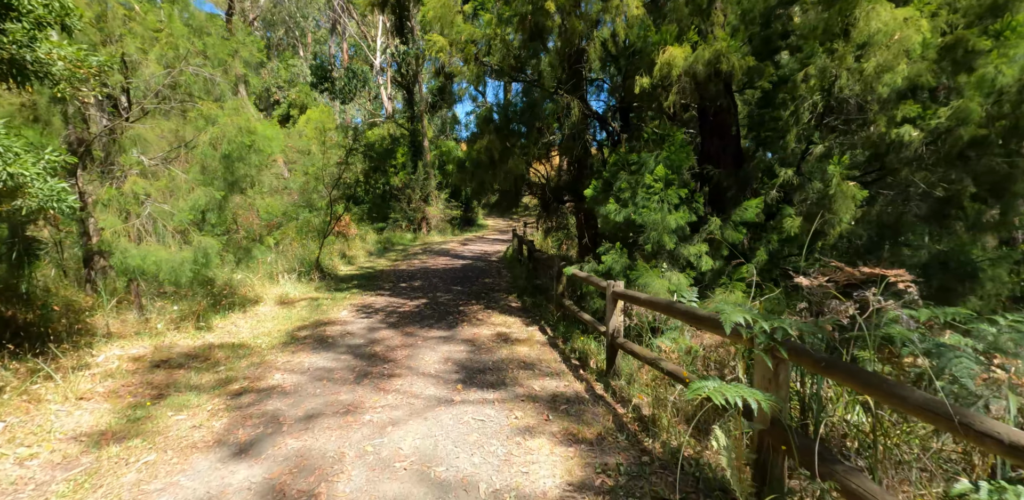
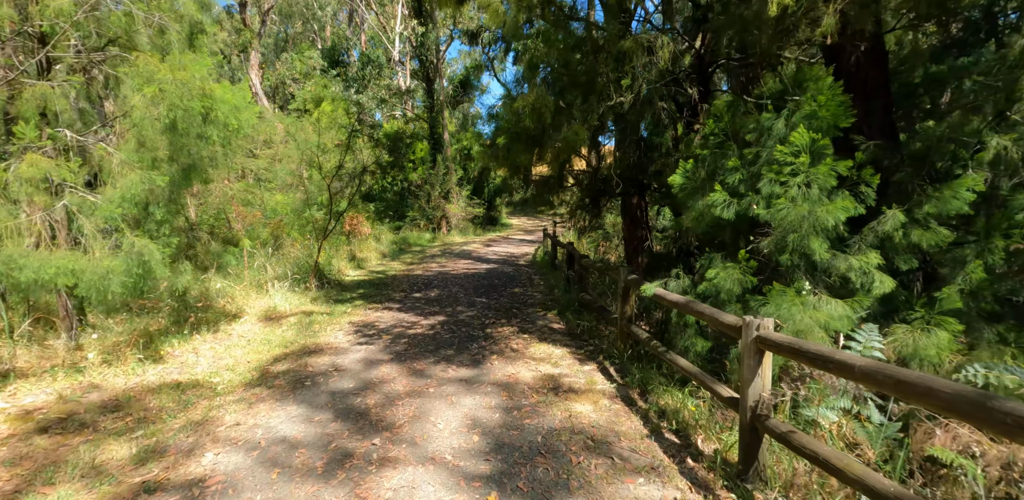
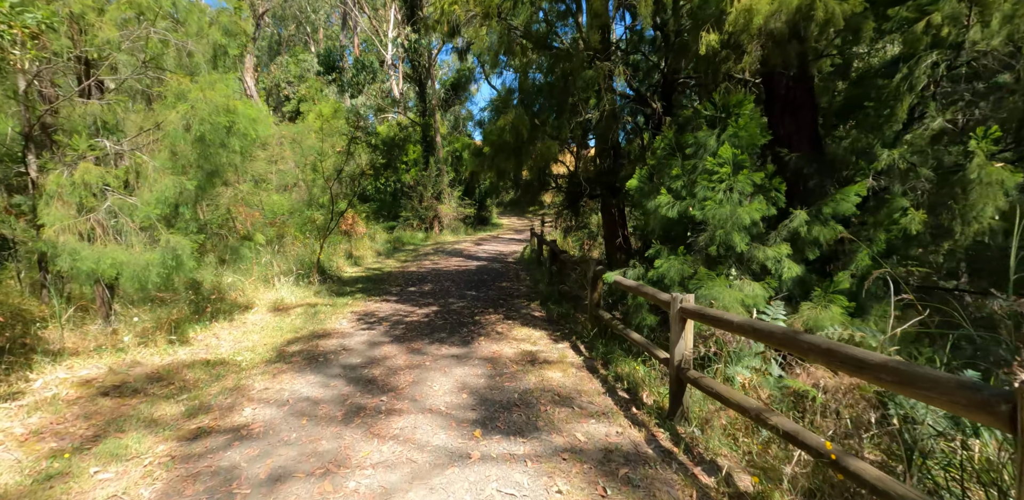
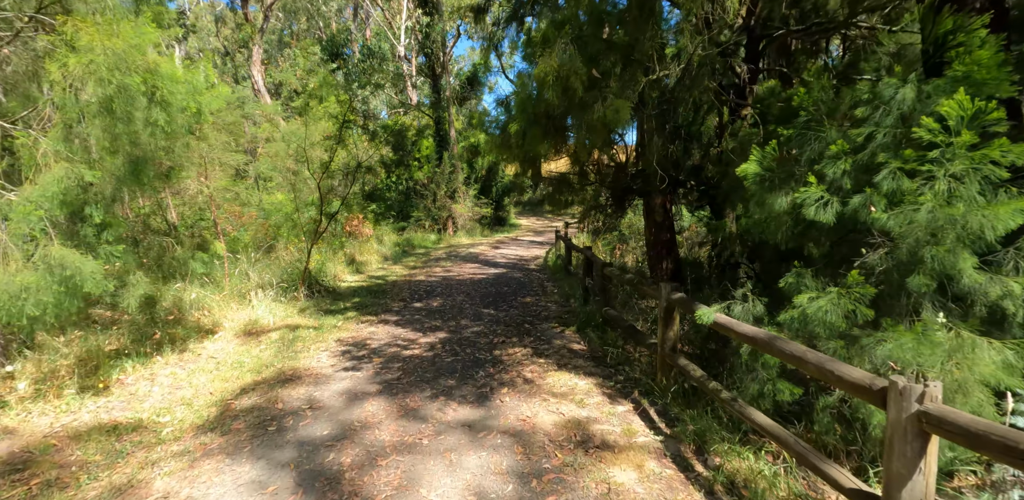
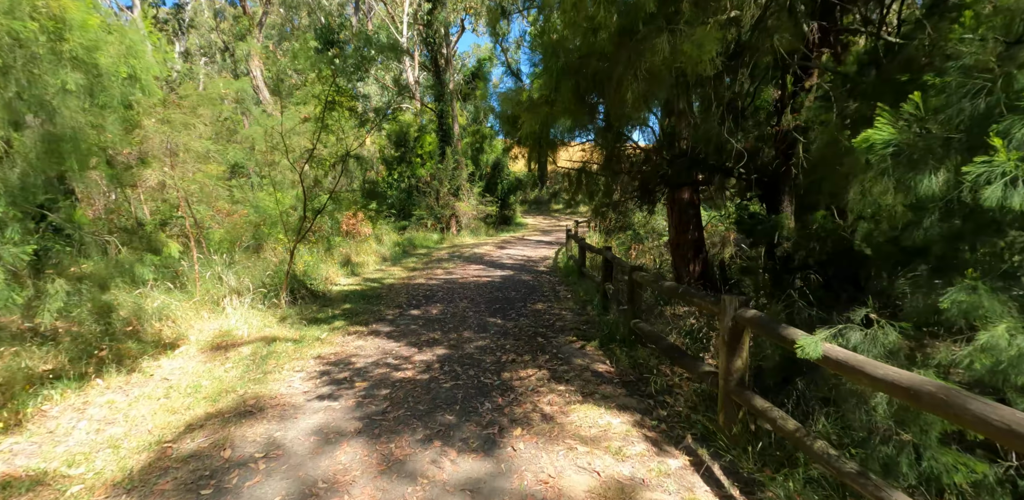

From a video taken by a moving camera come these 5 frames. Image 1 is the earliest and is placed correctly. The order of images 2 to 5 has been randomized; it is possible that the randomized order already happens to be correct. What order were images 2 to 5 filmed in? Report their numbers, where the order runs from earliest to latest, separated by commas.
3, 2, 4, 5
